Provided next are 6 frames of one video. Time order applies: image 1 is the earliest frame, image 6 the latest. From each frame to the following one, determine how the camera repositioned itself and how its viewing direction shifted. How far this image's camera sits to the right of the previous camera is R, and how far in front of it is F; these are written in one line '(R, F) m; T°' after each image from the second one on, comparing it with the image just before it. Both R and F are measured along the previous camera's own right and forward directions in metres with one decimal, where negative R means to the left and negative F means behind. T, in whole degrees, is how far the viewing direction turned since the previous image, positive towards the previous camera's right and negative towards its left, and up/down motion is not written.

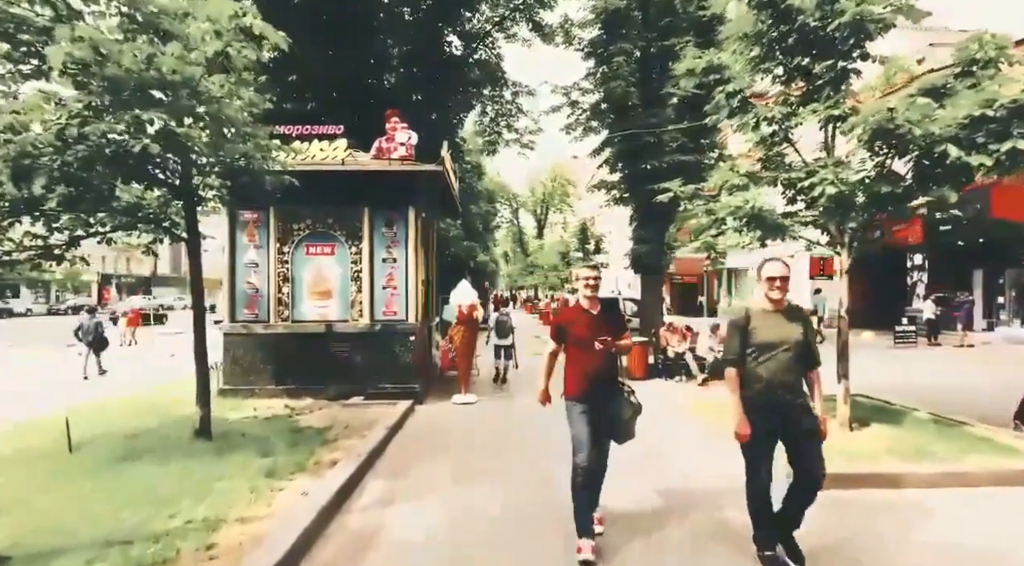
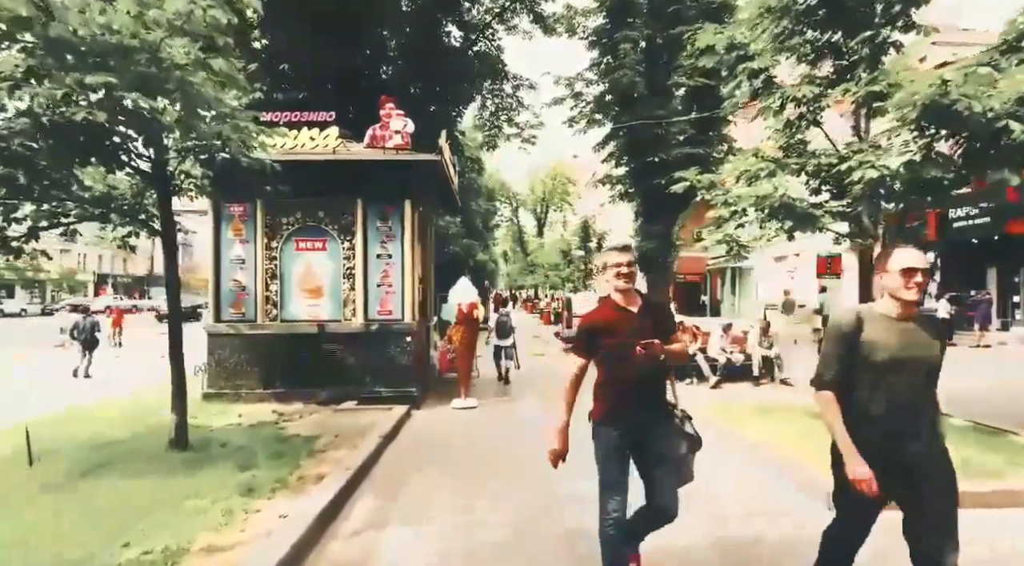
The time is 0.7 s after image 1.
(-0.1, +0.7) m; 0°
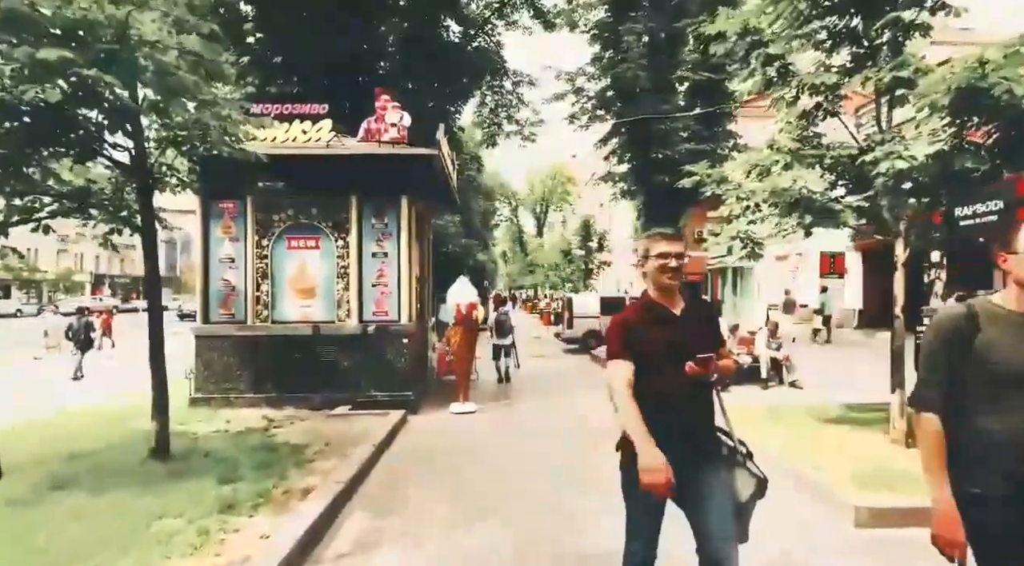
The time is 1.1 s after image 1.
(0.0, +0.4) m; 0°
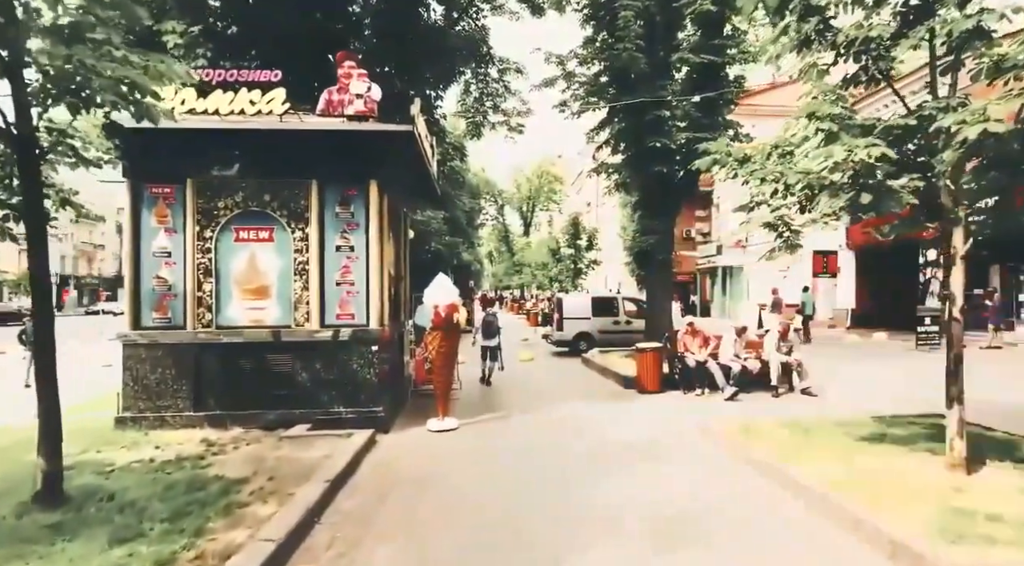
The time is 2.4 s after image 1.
(0.0, +1.3) m; +1°
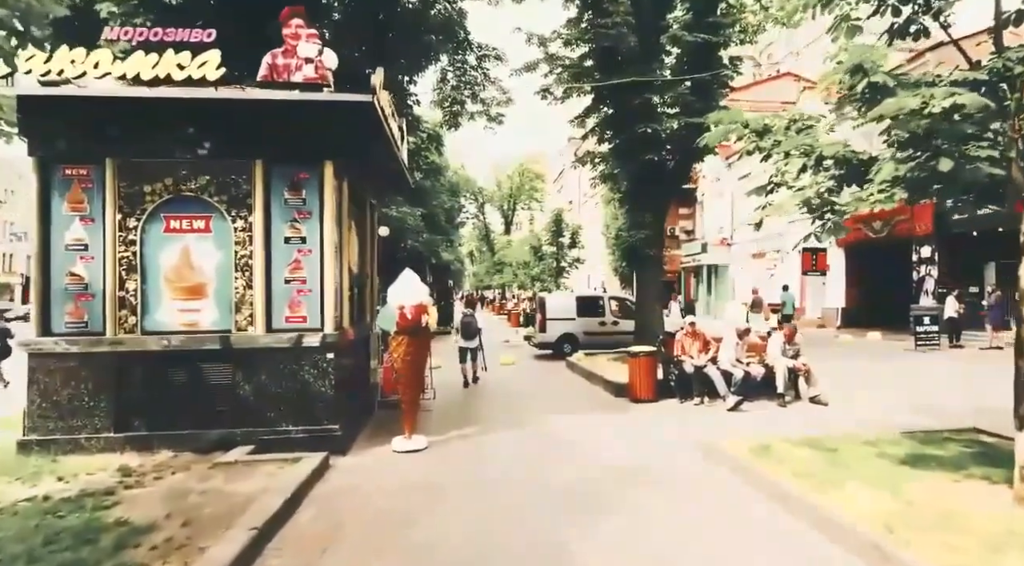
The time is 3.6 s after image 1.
(0.0, +1.1) m; +2°
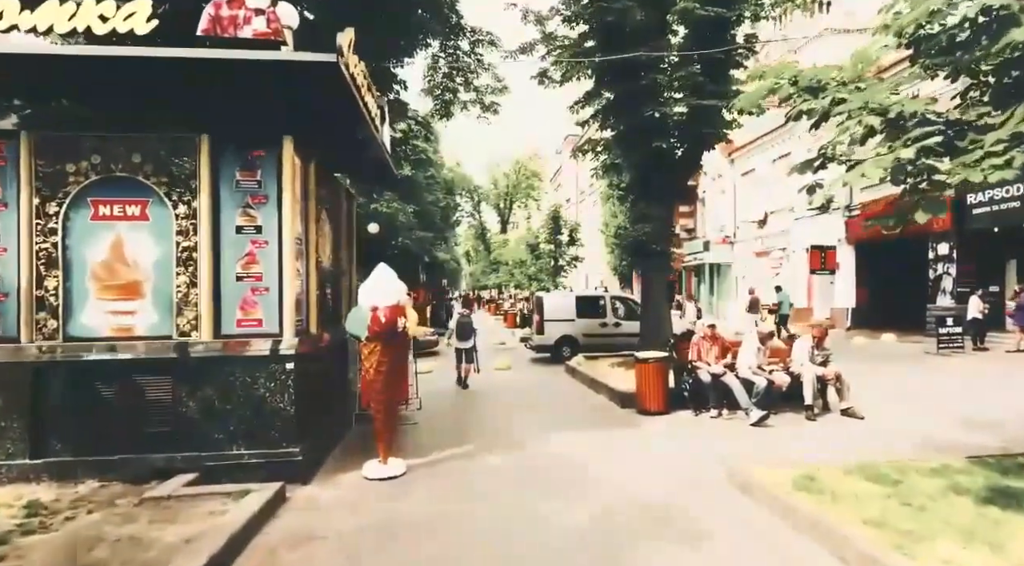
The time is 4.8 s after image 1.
(0.0, +1.1) m; 0°
